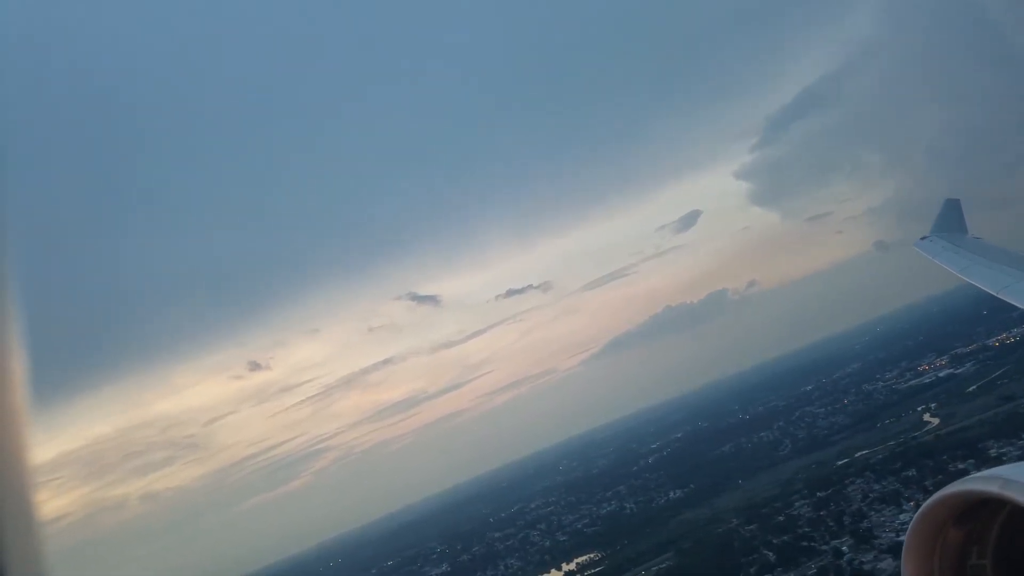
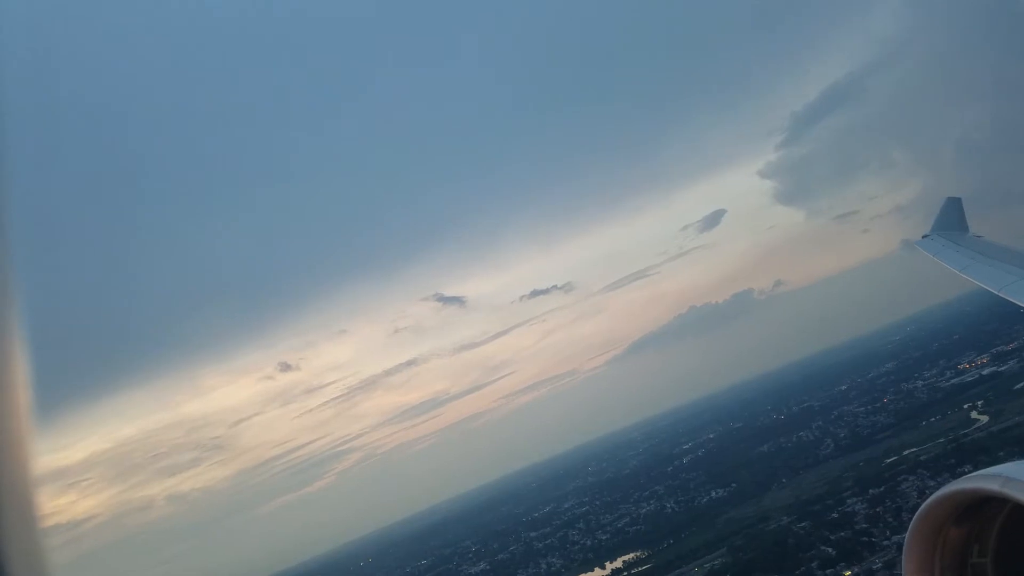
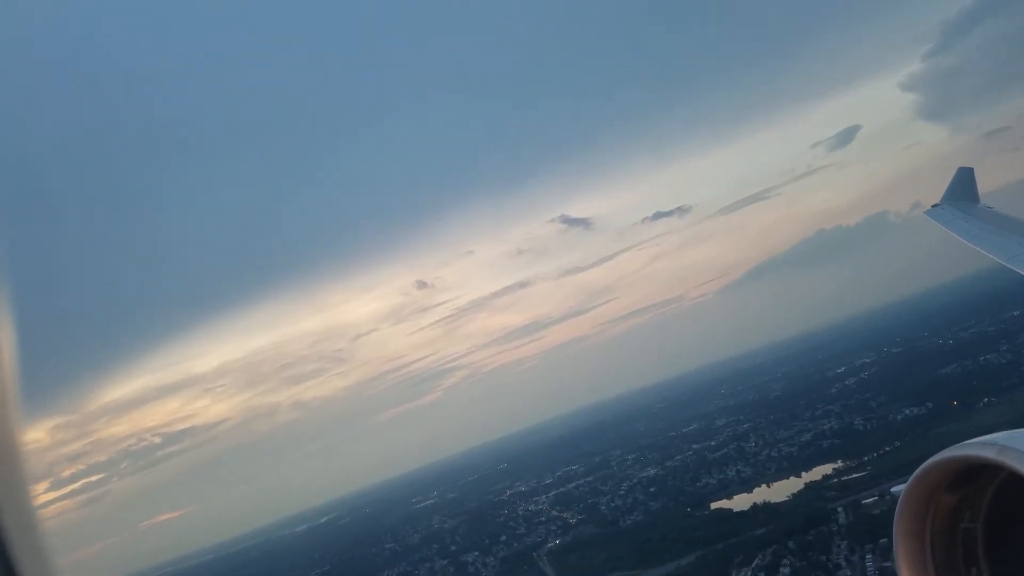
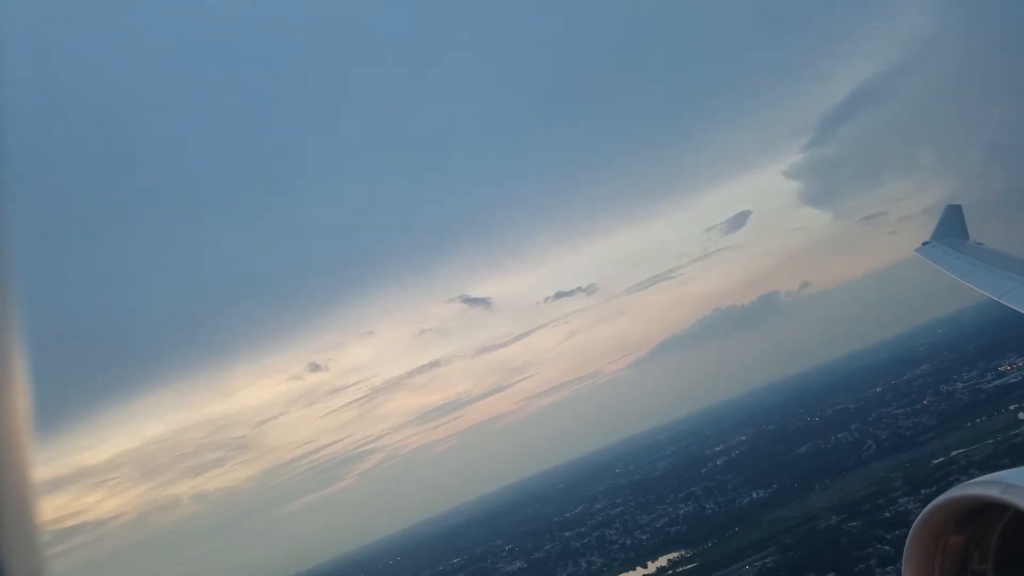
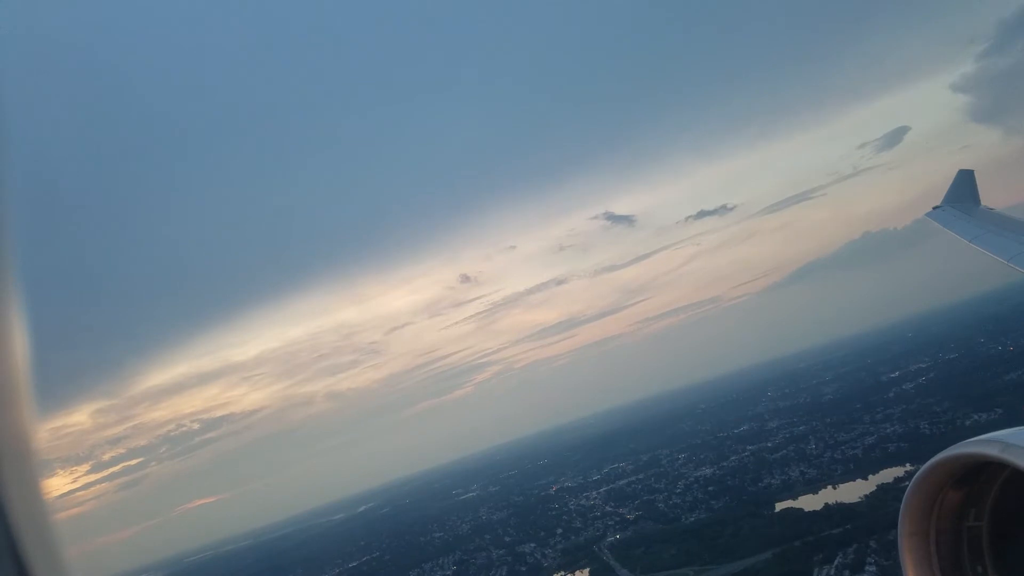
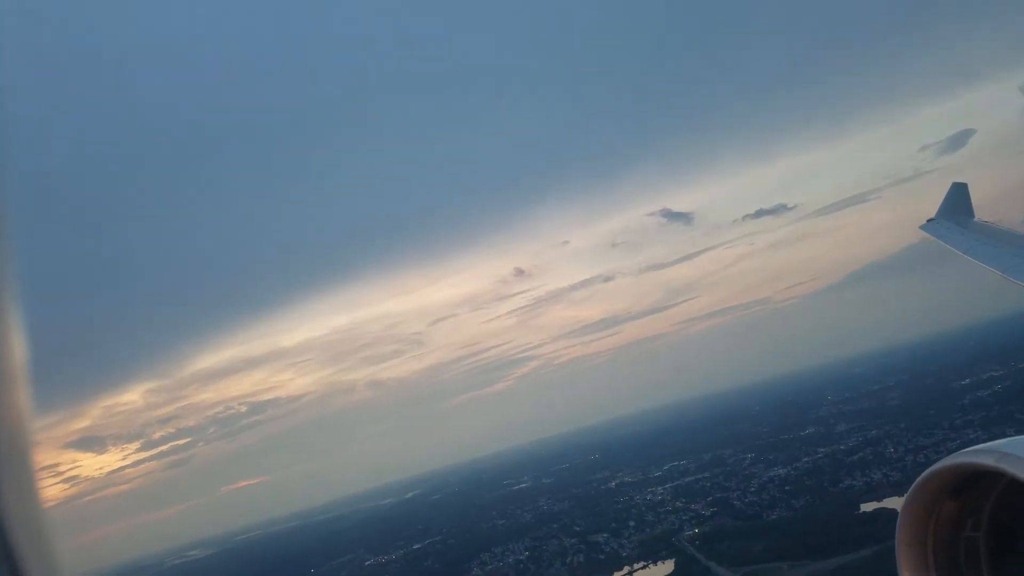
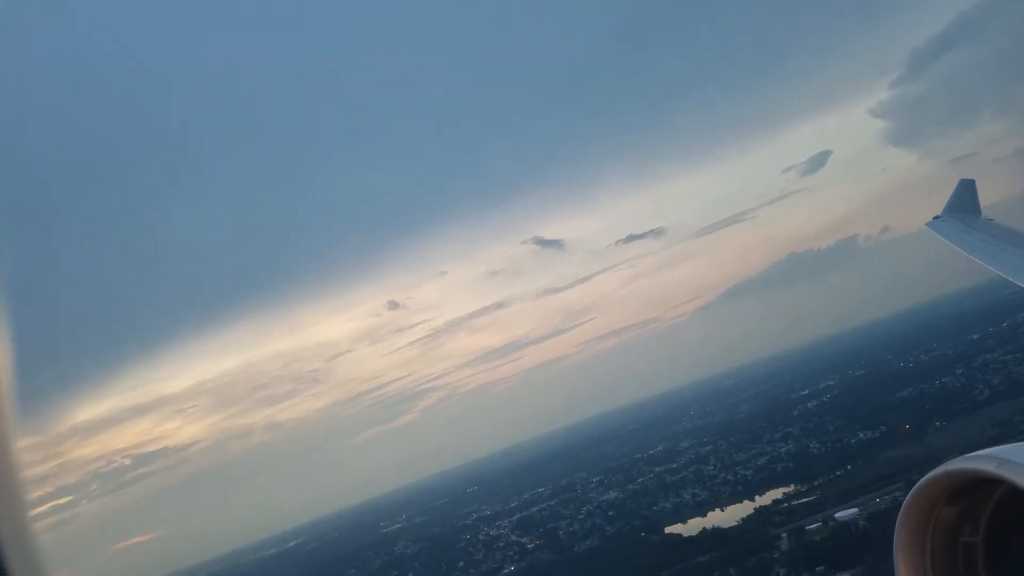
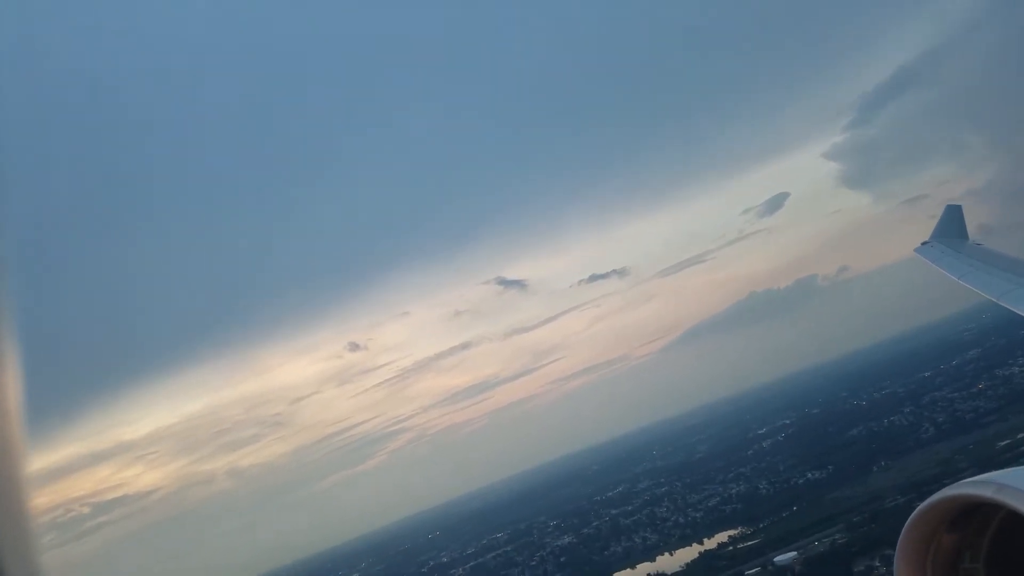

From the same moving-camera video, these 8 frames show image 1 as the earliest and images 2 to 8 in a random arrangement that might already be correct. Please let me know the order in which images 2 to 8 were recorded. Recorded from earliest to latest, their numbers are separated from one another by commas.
2, 4, 8, 7, 3, 5, 6
